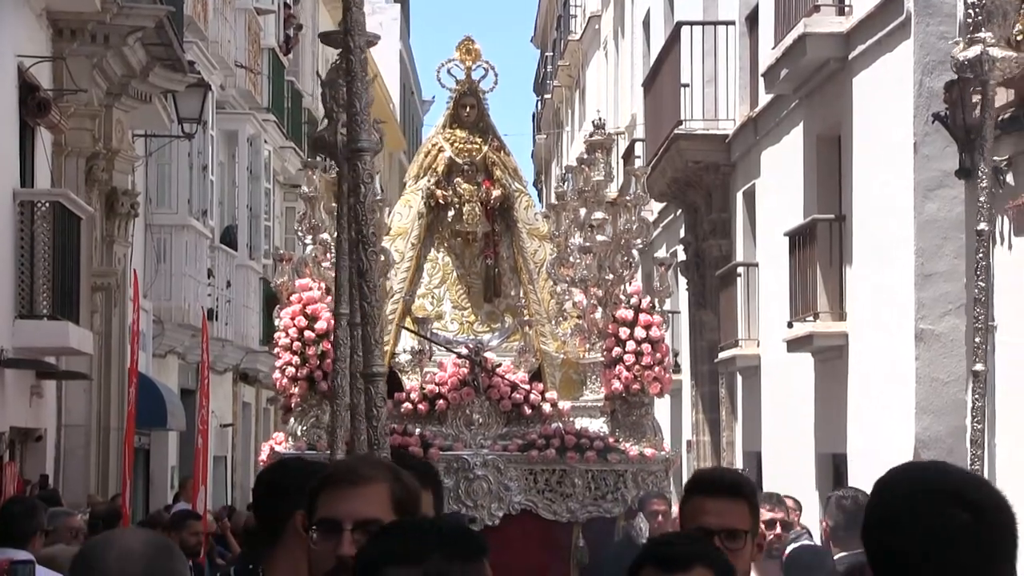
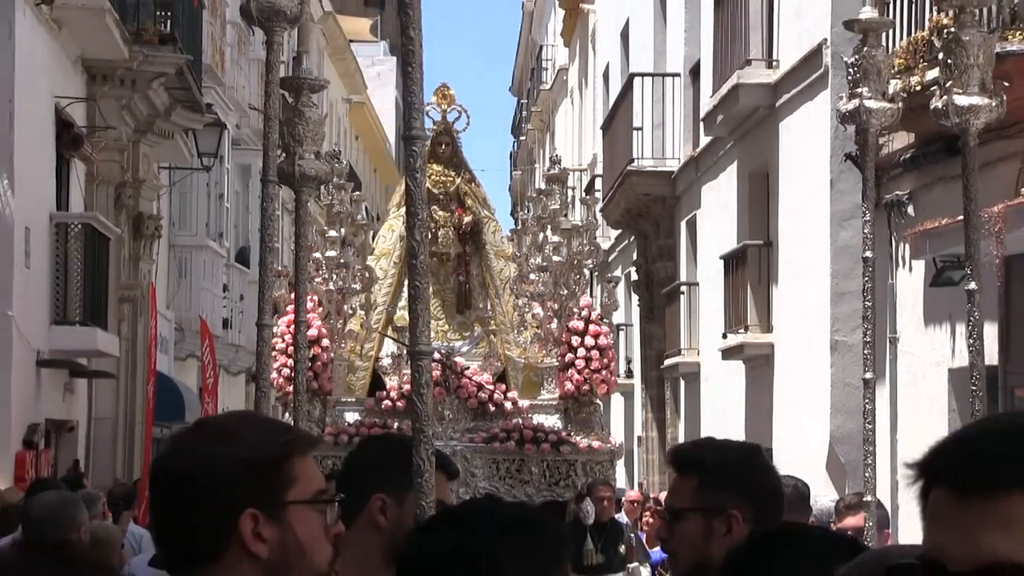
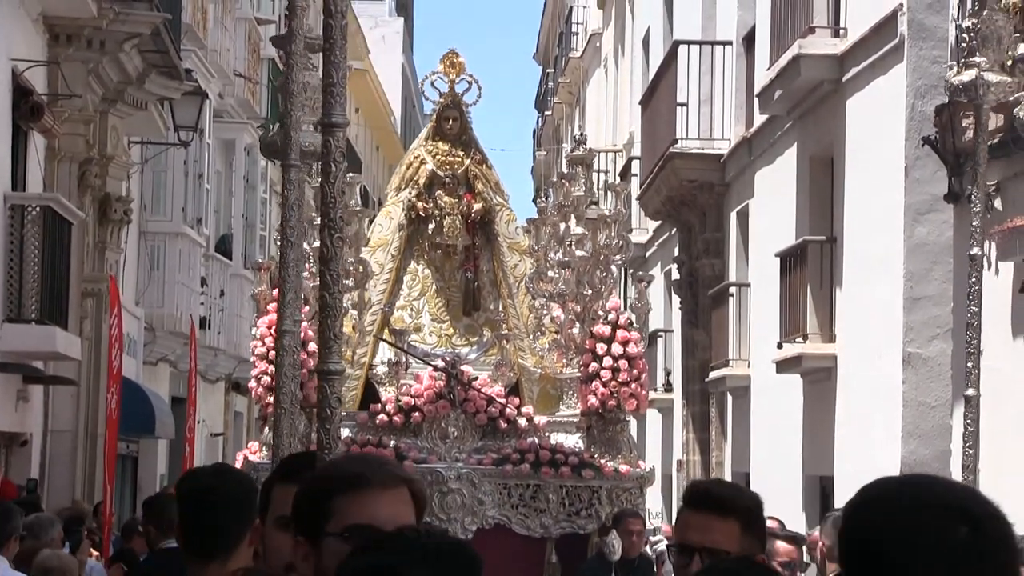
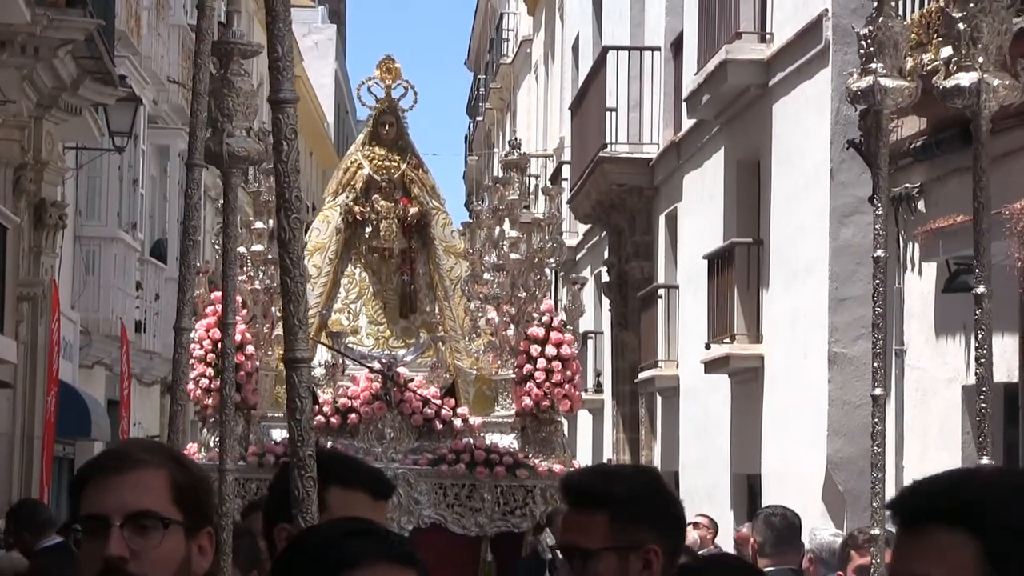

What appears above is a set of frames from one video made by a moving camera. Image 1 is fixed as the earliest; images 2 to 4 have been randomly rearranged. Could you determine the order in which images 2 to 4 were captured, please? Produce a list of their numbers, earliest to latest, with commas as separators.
3, 4, 2
